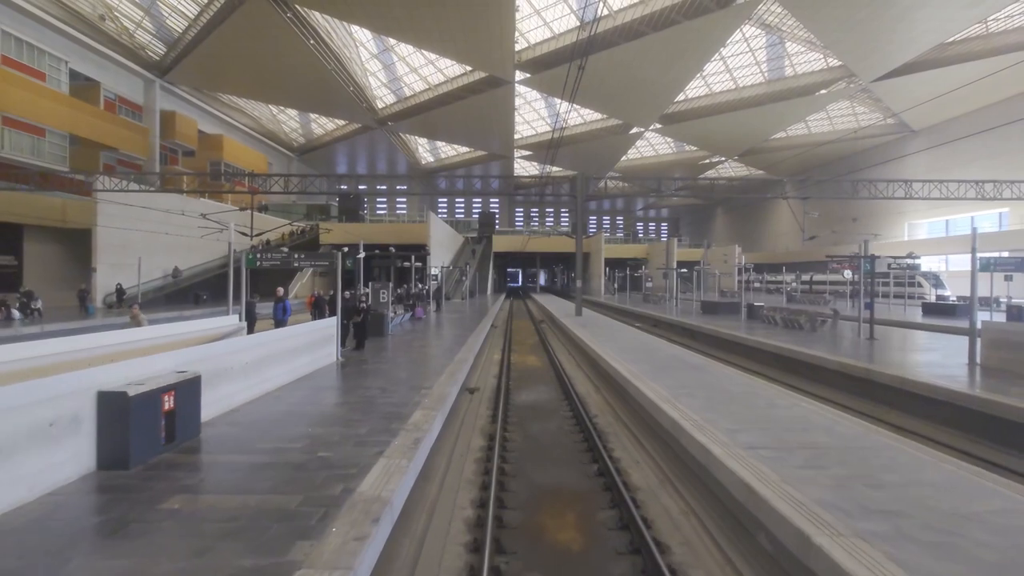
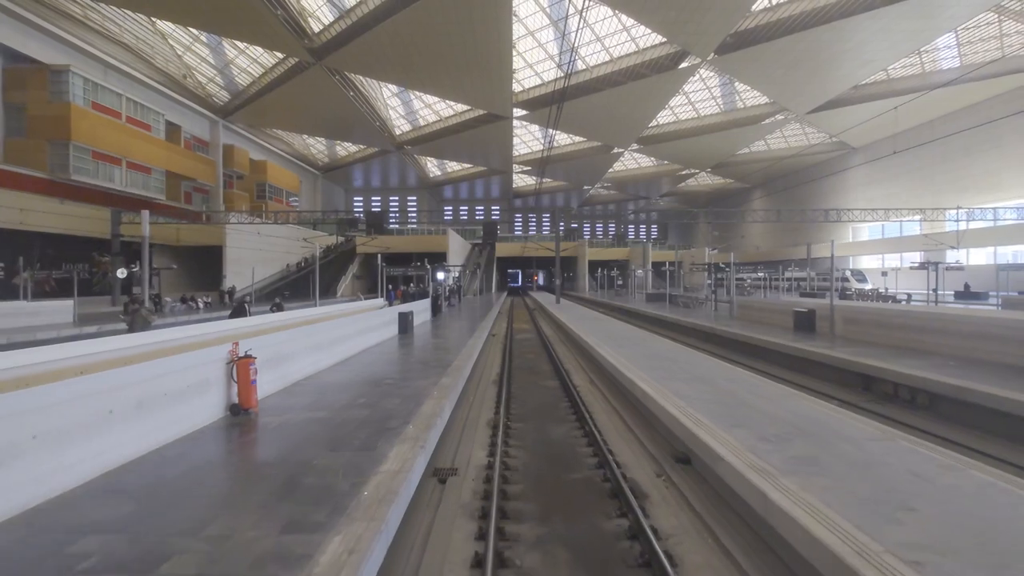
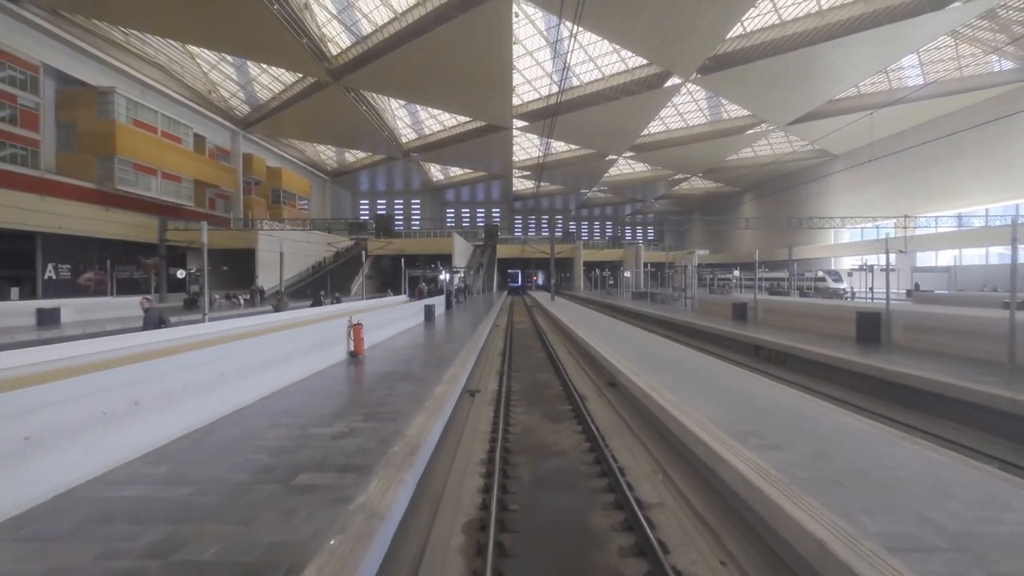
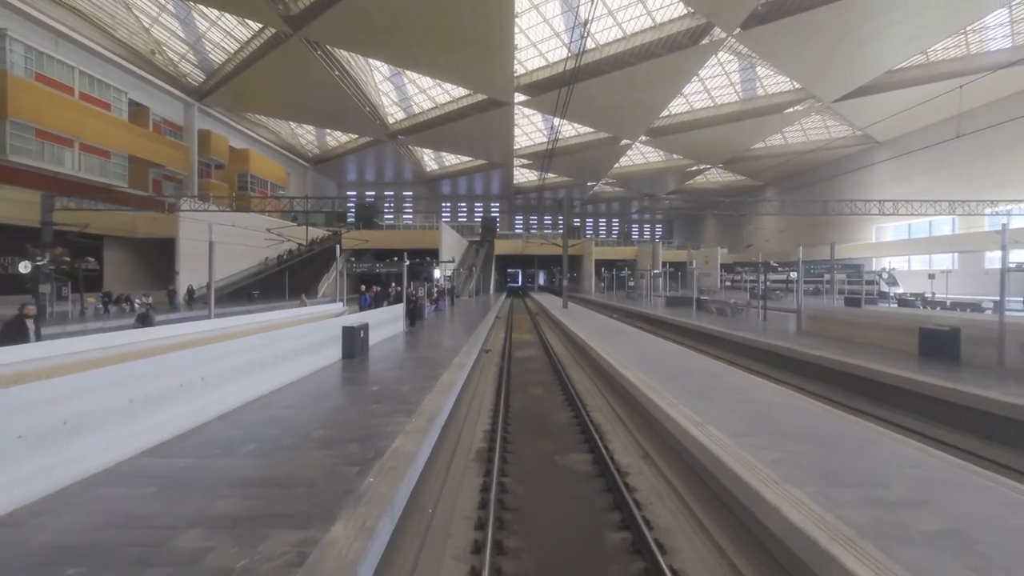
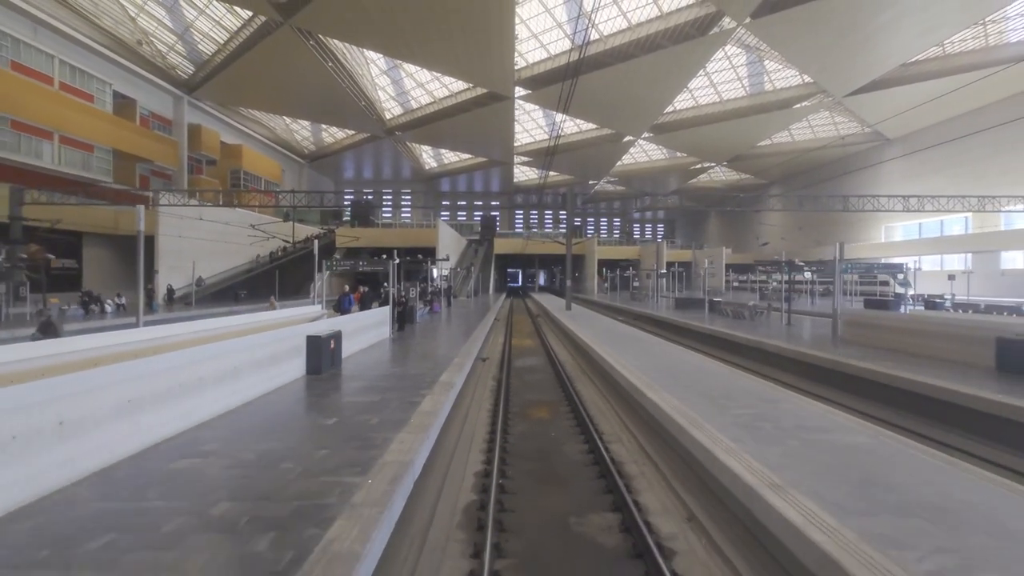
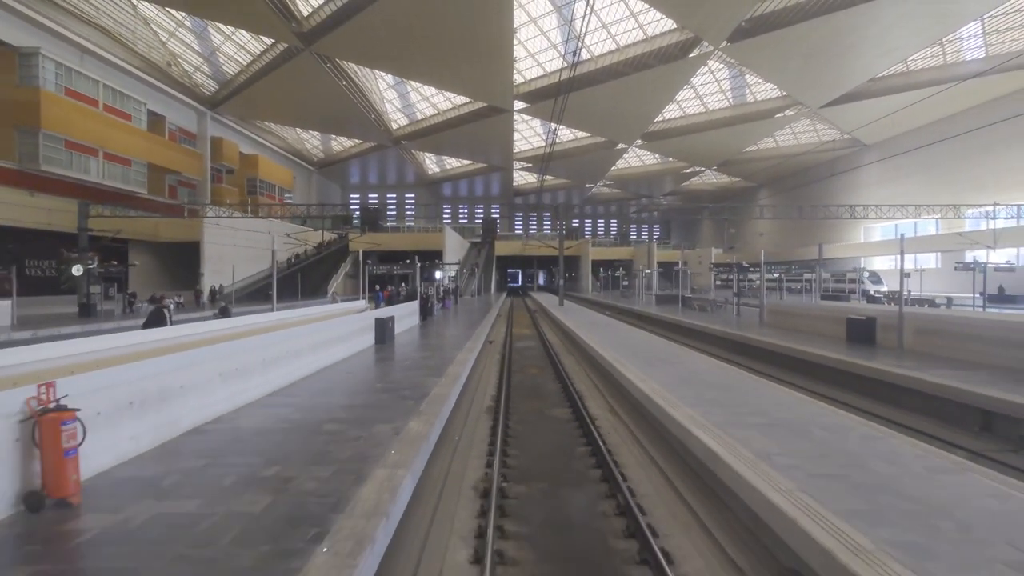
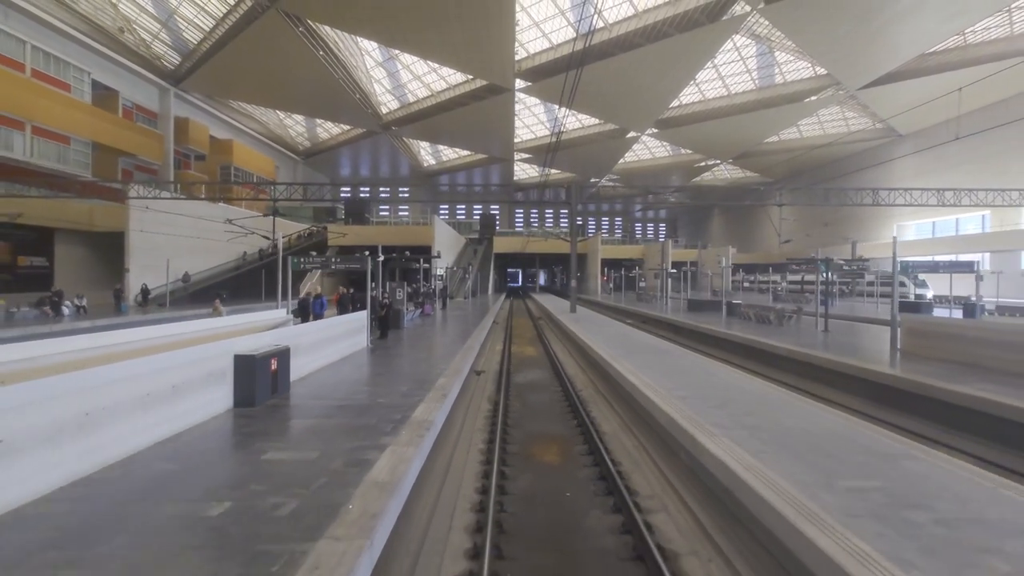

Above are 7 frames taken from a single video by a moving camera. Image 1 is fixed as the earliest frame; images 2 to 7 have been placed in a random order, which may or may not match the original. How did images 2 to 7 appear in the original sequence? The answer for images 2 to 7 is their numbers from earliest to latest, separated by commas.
7, 5, 4, 6, 2, 3
